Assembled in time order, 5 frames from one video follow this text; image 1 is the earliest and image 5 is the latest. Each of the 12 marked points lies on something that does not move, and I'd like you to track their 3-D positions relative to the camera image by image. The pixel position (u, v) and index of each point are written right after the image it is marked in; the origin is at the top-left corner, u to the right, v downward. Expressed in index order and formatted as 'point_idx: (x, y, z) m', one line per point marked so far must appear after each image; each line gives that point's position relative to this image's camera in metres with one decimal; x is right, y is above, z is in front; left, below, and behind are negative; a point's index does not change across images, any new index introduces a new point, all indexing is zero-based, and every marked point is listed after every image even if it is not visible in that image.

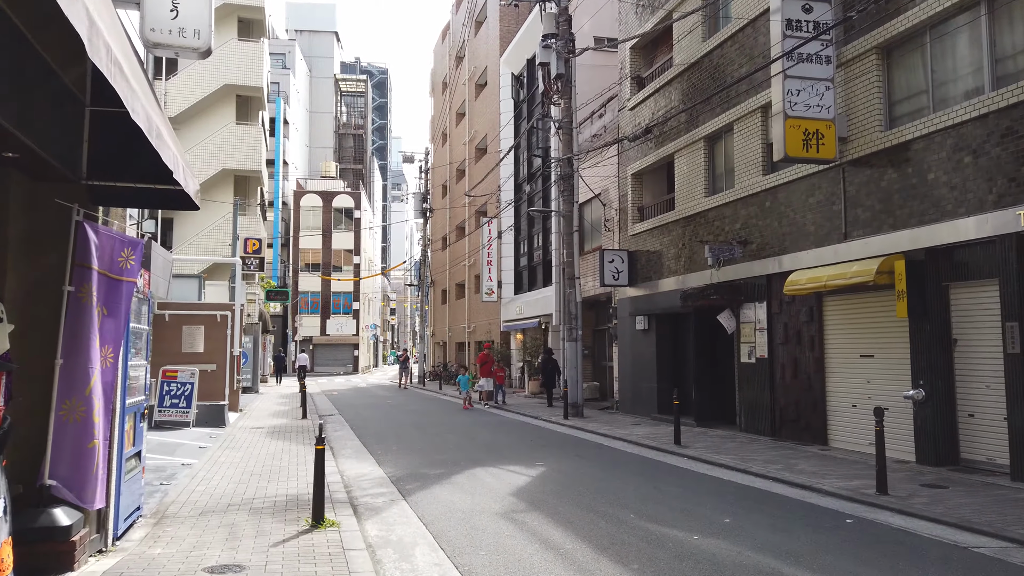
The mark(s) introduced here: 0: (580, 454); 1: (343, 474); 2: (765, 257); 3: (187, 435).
0: (+1.2, -2.9, +11.6) m
1: (-2.5, -2.8, +10.0) m
2: (+5.0, +0.6, +13.4) m
3: (-7.1, -3.3, +14.8) m
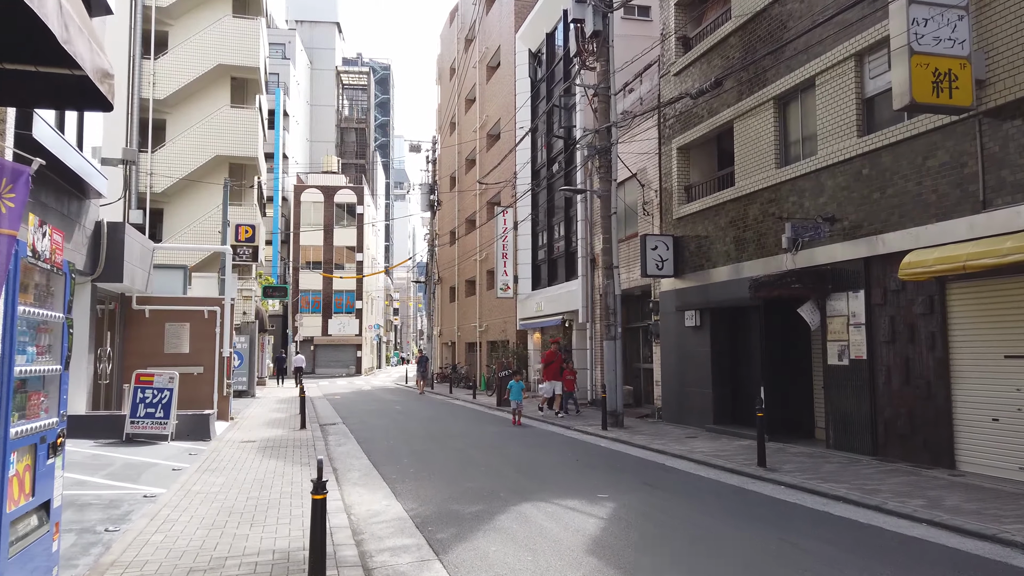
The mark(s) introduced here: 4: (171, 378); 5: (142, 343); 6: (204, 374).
0: (+1.9, -2.7, +9.2) m
1: (-1.8, -2.6, +7.6) m
2: (+5.7, +0.9, +11.0) m
3: (-6.5, -3.0, +12.4) m
4: (-6.9, -1.8, +13.6) m
5: (-9.4, -1.4, +17.0) m
6: (-8.0, -2.2, +17.5) m
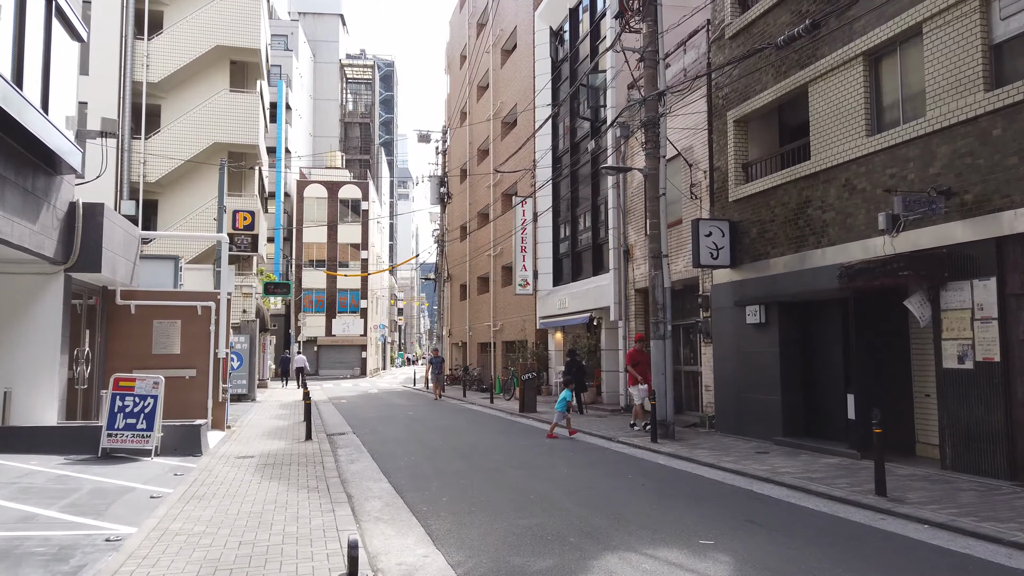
0: (+2.6, -2.5, +7.2) m
1: (-1.1, -2.4, +5.6) m
2: (+6.4, +1.0, +9.0) m
3: (-5.7, -2.9, +10.5) m
4: (-6.2, -1.7, +11.6) m
5: (-8.7, -1.2, +15.0) m
6: (-7.3, -2.1, +15.5) m
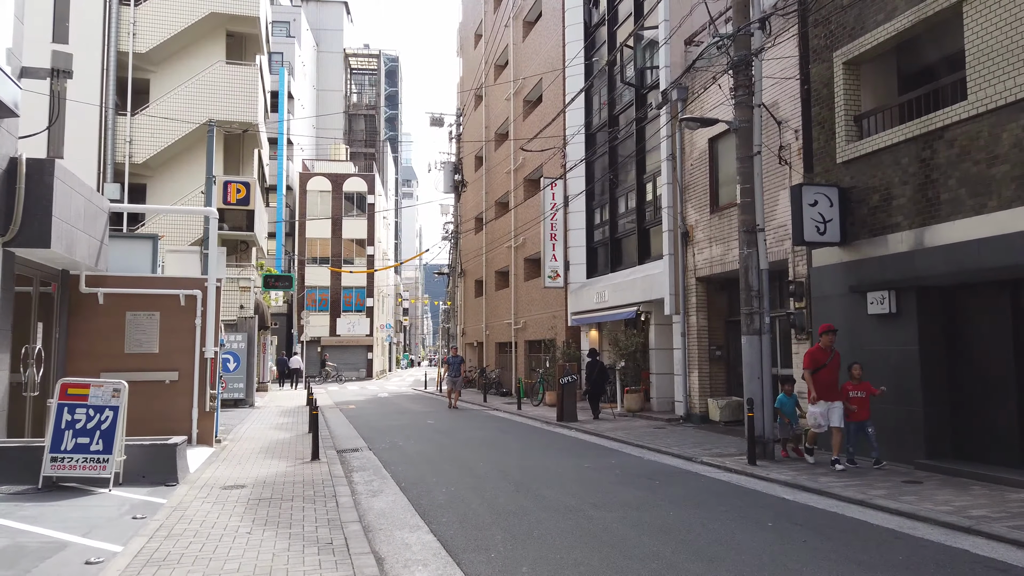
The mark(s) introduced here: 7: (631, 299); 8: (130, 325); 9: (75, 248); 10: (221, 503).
0: (+3.5, -2.2, +4.4) m
1: (-0.2, -2.1, +2.8) m
2: (+7.4, +1.3, +6.2) m
3: (-4.8, -2.6, +7.7) m
4: (-5.2, -1.4, +8.9) m
5: (-7.7, -0.9, +12.3) m
6: (-6.4, -1.8, +12.8) m
7: (+3.4, -0.3, +19.1) m
8: (-7.2, -0.7, +12.6) m
9: (-7.2, +0.7, +11.0) m
10: (-3.7, -2.7, +8.4) m
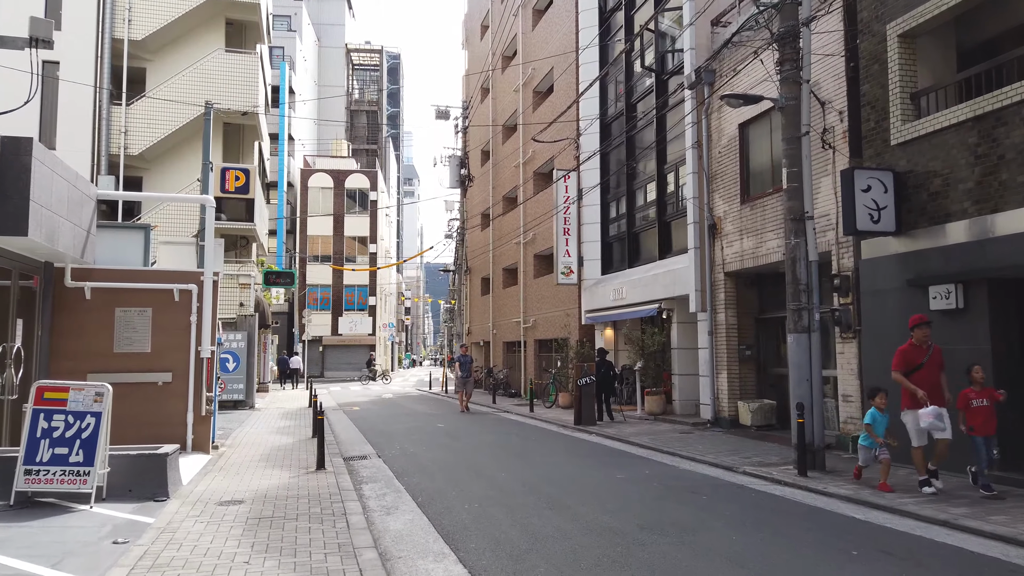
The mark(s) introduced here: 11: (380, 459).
0: (+3.9, -2.1, +3.4) m
1: (+0.2, -2.0, +1.8) m
2: (+7.8, +1.4, +5.2) m
3: (-4.4, -2.5, +6.7) m
4: (-4.9, -1.3, +7.9) m
5: (-7.3, -0.8, +11.3) m
6: (-6.0, -1.7, +11.8) m
7: (+3.8, -0.2, +18.1) m
8: (-6.8, -0.6, +11.6) m
9: (-6.8, +0.8, +10.0) m
10: (-3.3, -2.6, +7.5) m
11: (-2.3, -2.9, +11.5) m
